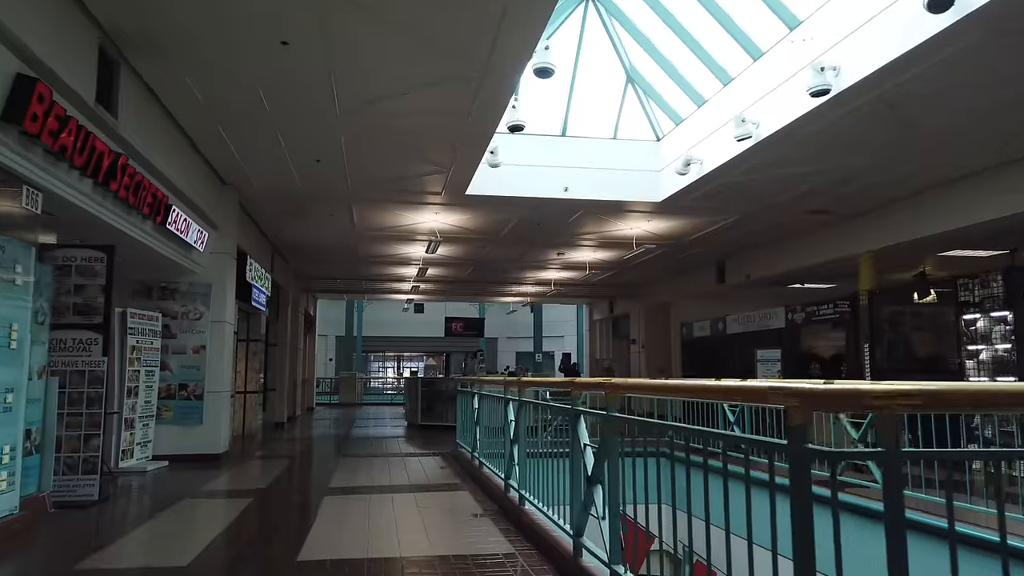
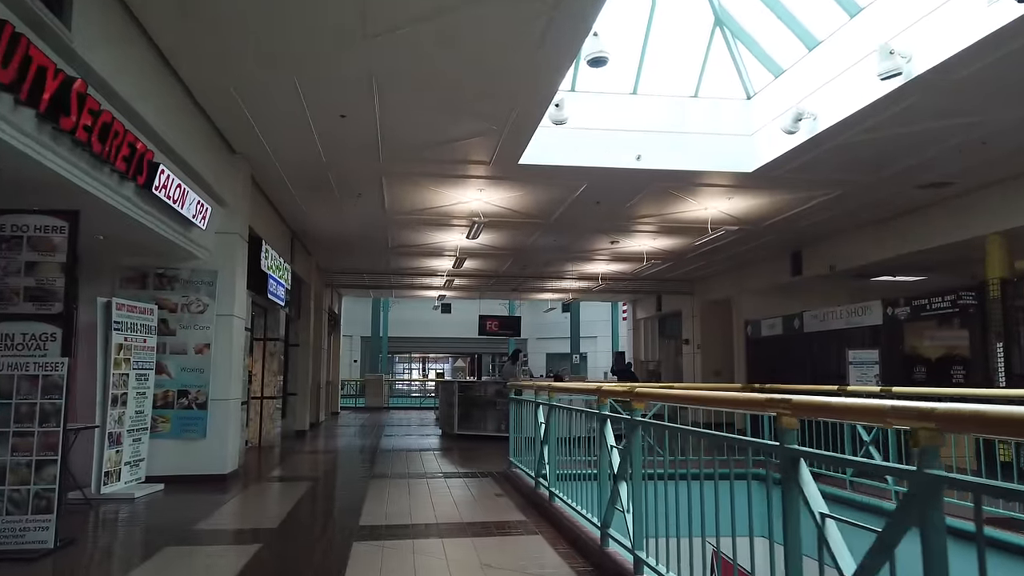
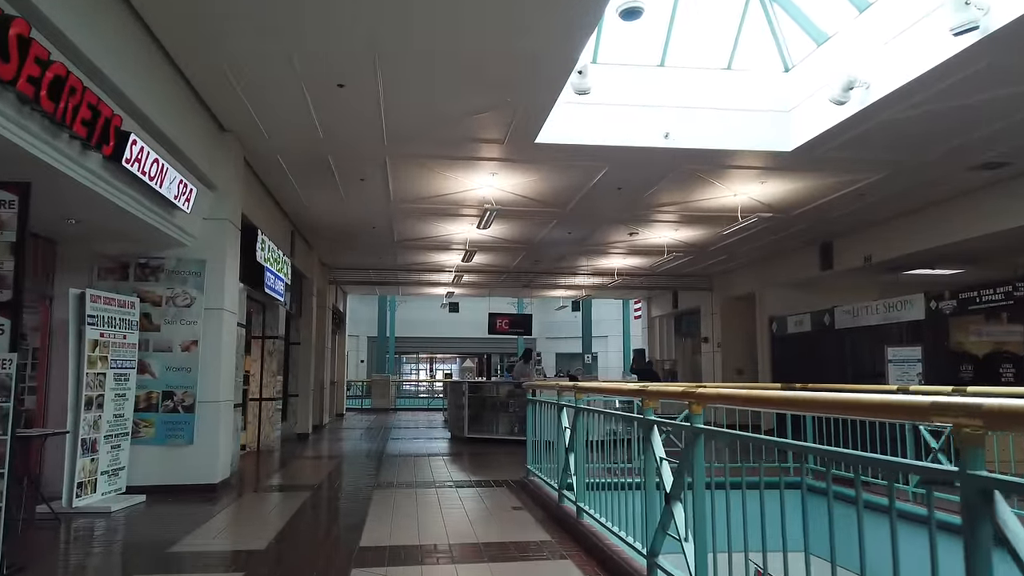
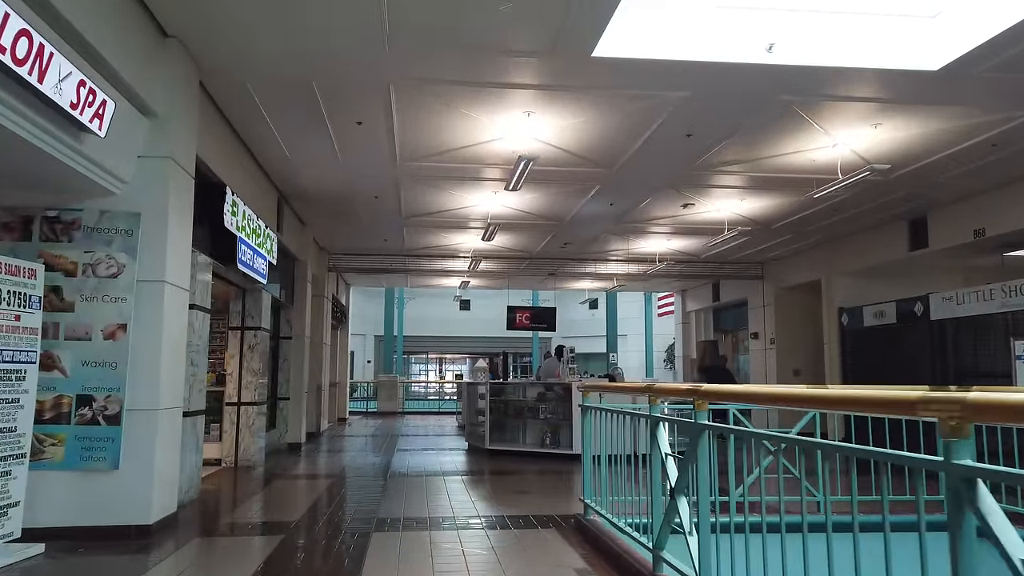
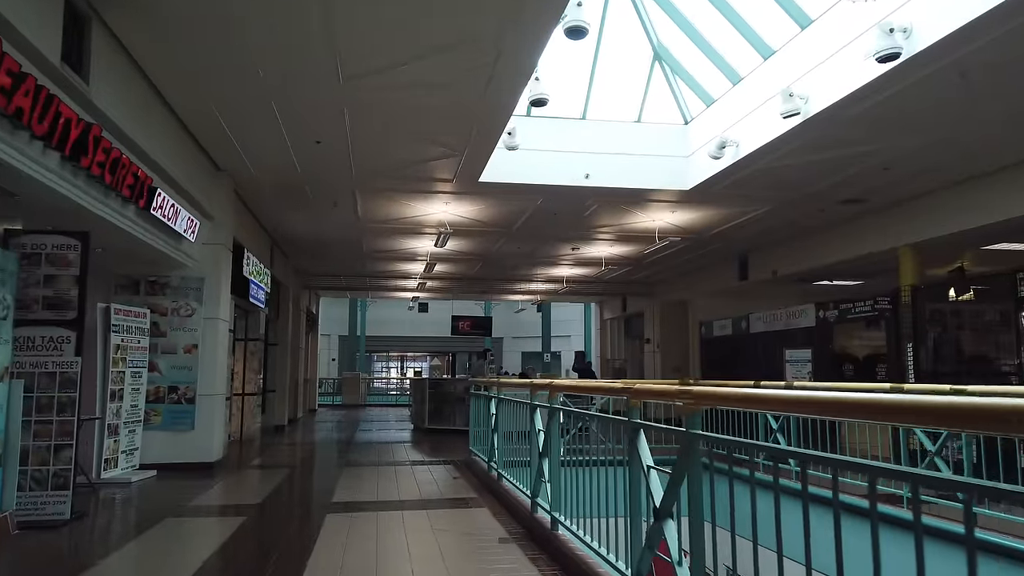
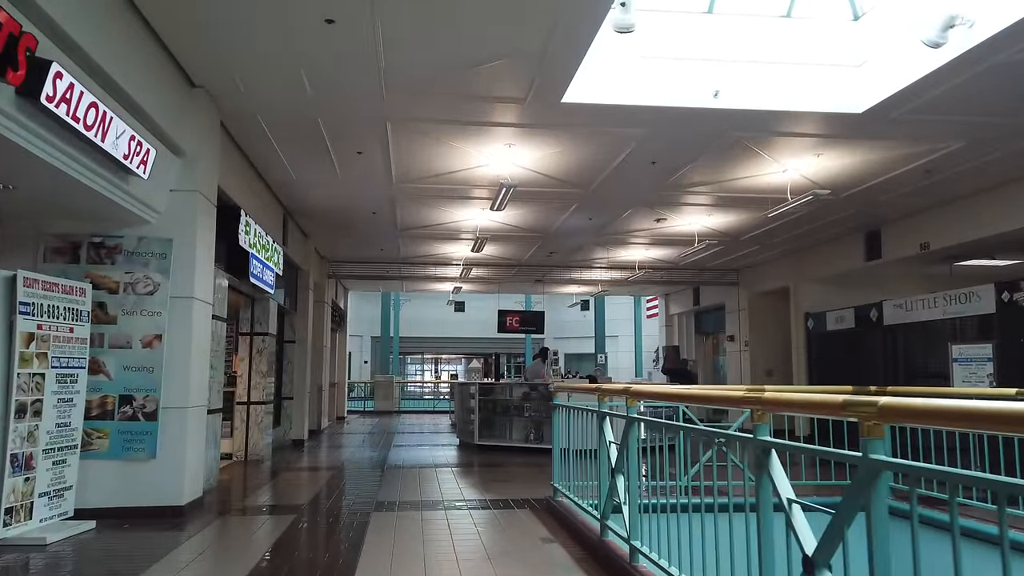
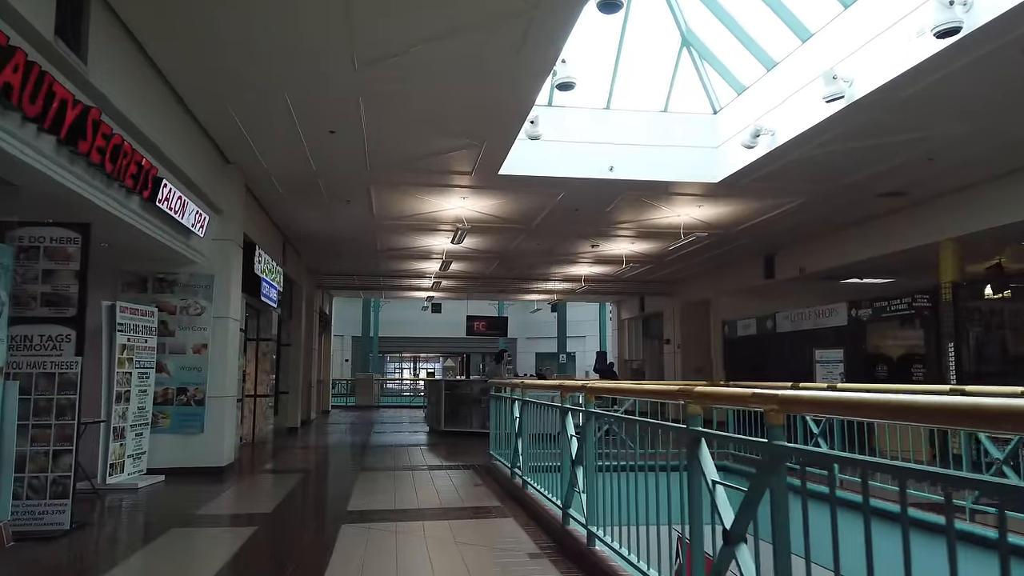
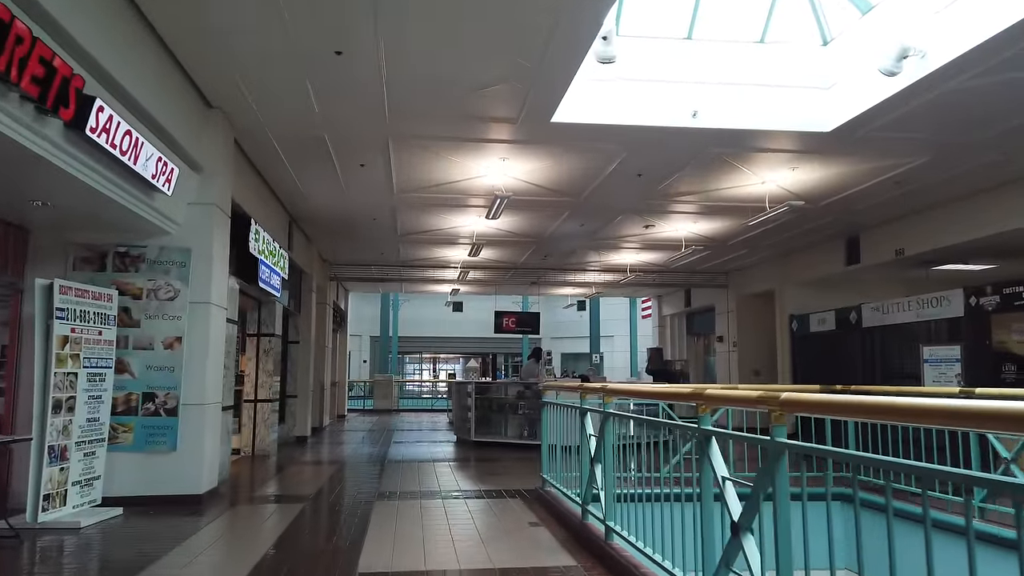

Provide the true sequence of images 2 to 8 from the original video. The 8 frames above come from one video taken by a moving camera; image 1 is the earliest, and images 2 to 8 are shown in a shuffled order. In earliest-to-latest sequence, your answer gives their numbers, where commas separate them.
5, 7, 2, 3, 8, 6, 4
